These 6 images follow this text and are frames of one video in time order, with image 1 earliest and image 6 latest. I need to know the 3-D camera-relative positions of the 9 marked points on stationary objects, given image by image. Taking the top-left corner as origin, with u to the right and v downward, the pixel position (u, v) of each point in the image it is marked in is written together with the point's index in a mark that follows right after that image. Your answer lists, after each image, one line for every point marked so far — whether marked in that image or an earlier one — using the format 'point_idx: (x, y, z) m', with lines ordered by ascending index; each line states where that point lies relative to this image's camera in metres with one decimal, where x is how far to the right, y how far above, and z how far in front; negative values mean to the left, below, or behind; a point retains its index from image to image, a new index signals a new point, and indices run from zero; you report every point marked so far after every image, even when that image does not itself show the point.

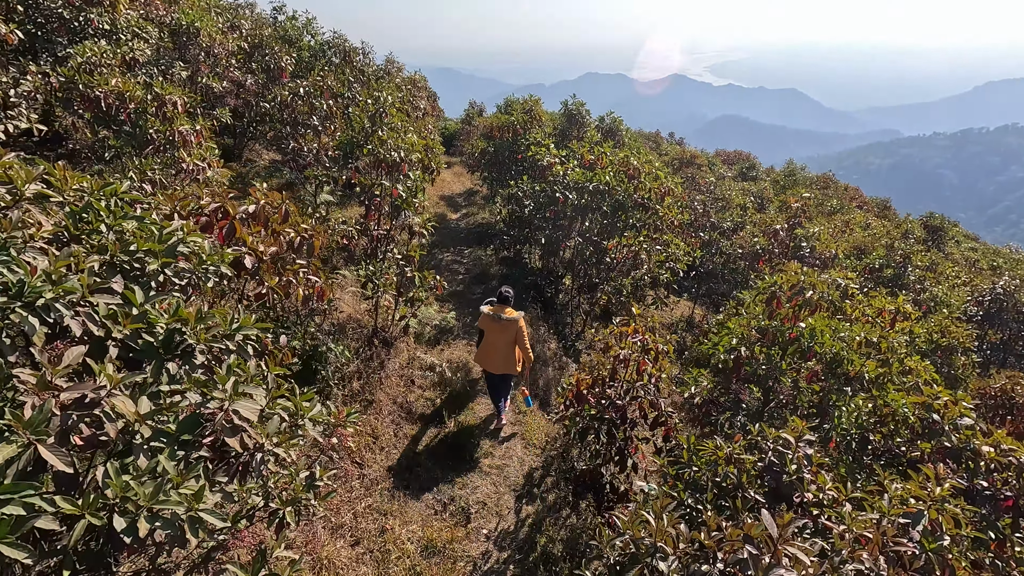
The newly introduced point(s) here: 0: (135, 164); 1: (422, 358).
0: (-3.1, +1.0, +4.3) m
1: (-1.0, -0.8, +6.0) m
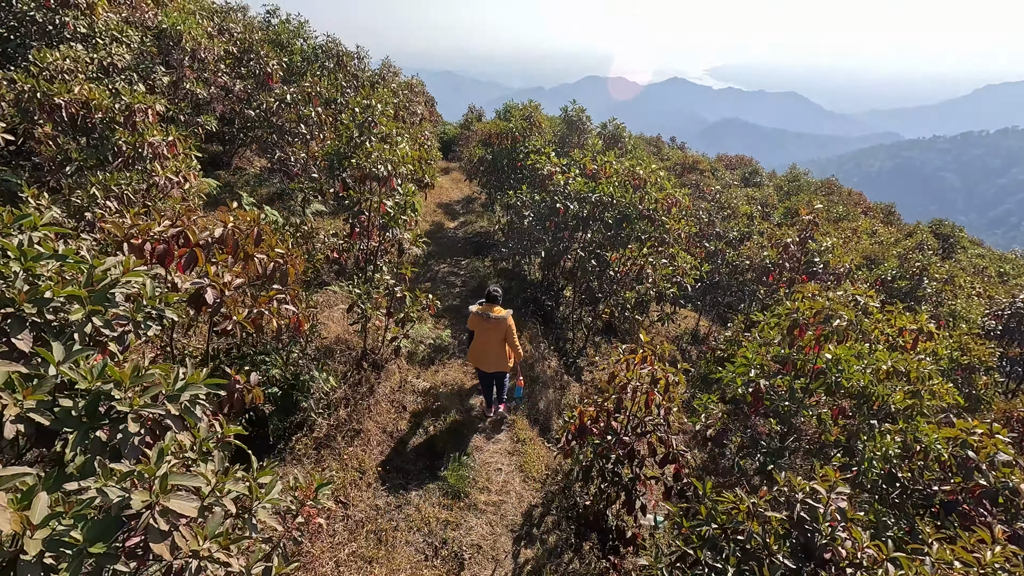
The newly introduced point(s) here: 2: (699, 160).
0: (-3.1, +0.8, +3.9) m
1: (-1.0, -1.0, +5.6) m
2: (+6.7, +4.6, +18.7) m
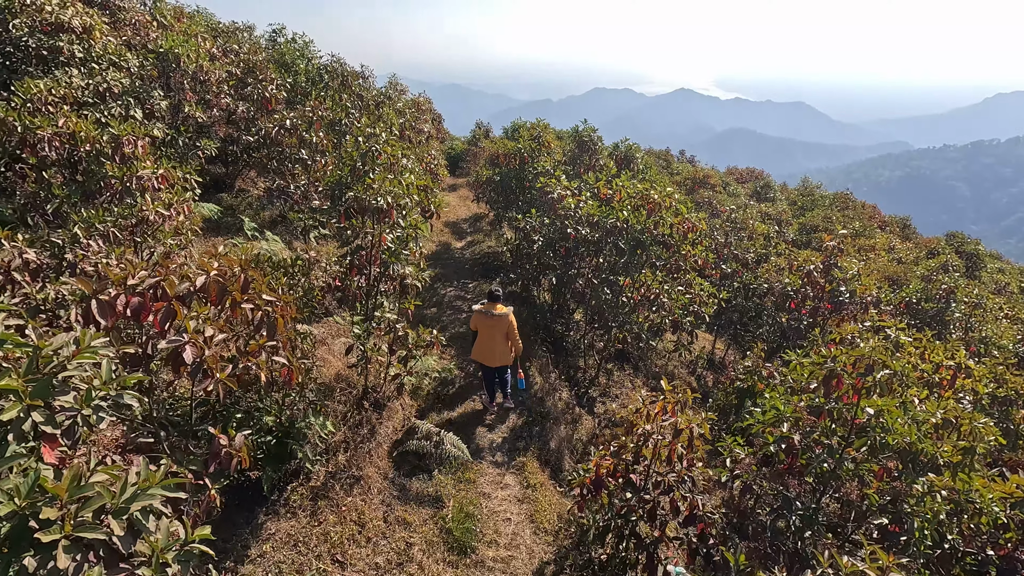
0: (-3.1, +0.5, +3.7) m
1: (-1.0, -1.4, +5.3) m
2: (+7.0, +4.0, +18.4) m
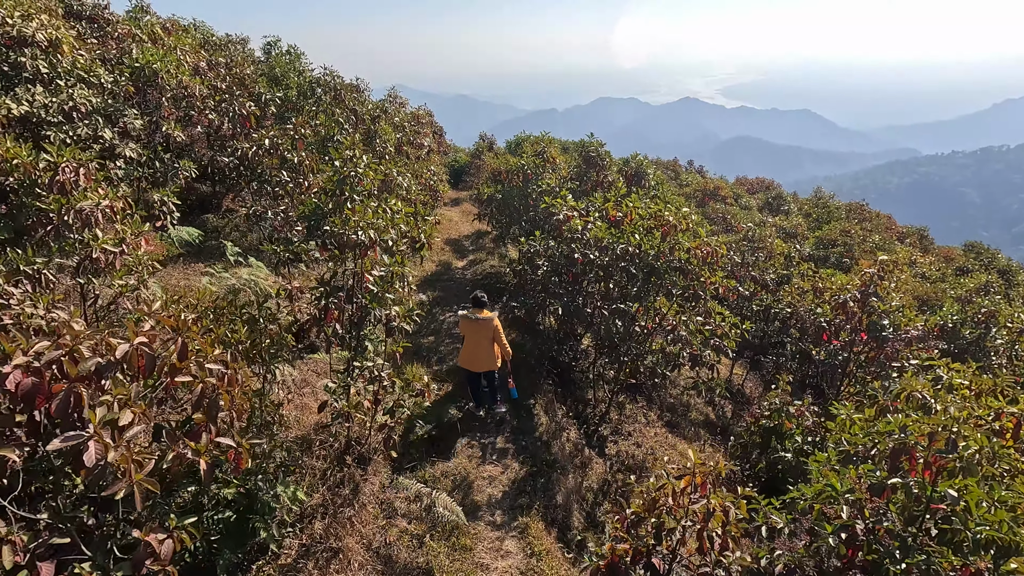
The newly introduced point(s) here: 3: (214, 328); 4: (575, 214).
0: (-3.1, +0.2, +3.2) m
1: (-0.9, -1.7, +4.7) m
2: (+7.2, +3.5, +17.8) m
3: (-1.8, -0.3, +3.2) m
4: (+0.8, +1.0, +6.7) m
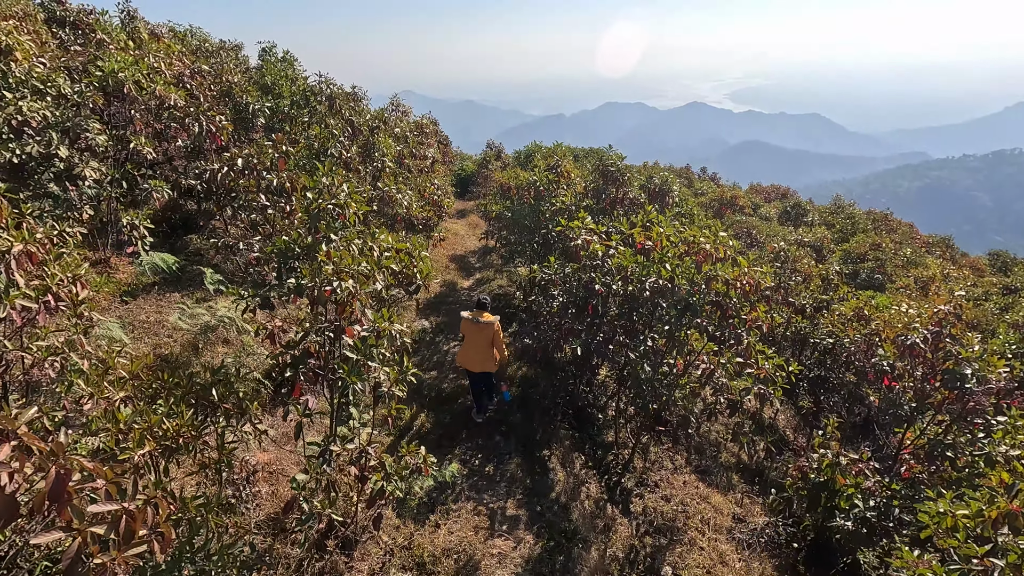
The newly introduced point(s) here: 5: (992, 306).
0: (-3.0, -0.2, +2.5) m
1: (-0.8, -2.1, +4.0) m
2: (+7.5, +3.0, +17.0) m
3: (-1.7, -0.6, +2.5) m
4: (+0.9, +0.6, +5.9) m
5: (+8.8, -0.3, +9.4) m
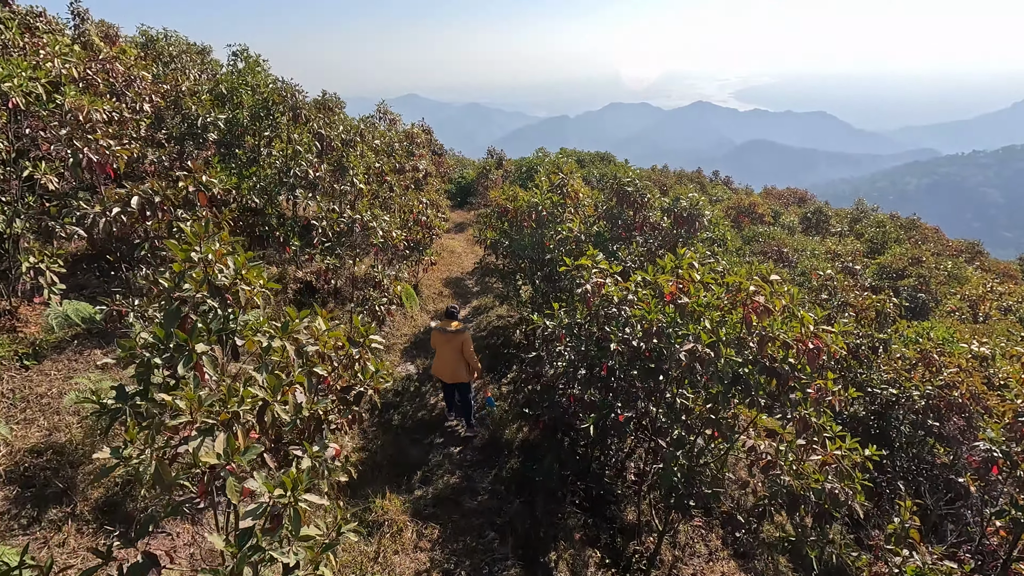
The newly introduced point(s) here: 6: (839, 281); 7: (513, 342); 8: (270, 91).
0: (-3.1, -0.7, +1.4) m
1: (-0.9, -2.6, +2.8) m
2: (+7.5, +2.6, +15.8) m
3: (-1.8, -1.1, +1.3) m
4: (+0.9, +0.1, +4.8) m
5: (+8.8, -0.7, +8.2) m
6: (+5.0, +0.1, +7.9) m
7: (0.0, -0.8, +7.5) m
8: (-3.3, +2.7, +7.2) m
